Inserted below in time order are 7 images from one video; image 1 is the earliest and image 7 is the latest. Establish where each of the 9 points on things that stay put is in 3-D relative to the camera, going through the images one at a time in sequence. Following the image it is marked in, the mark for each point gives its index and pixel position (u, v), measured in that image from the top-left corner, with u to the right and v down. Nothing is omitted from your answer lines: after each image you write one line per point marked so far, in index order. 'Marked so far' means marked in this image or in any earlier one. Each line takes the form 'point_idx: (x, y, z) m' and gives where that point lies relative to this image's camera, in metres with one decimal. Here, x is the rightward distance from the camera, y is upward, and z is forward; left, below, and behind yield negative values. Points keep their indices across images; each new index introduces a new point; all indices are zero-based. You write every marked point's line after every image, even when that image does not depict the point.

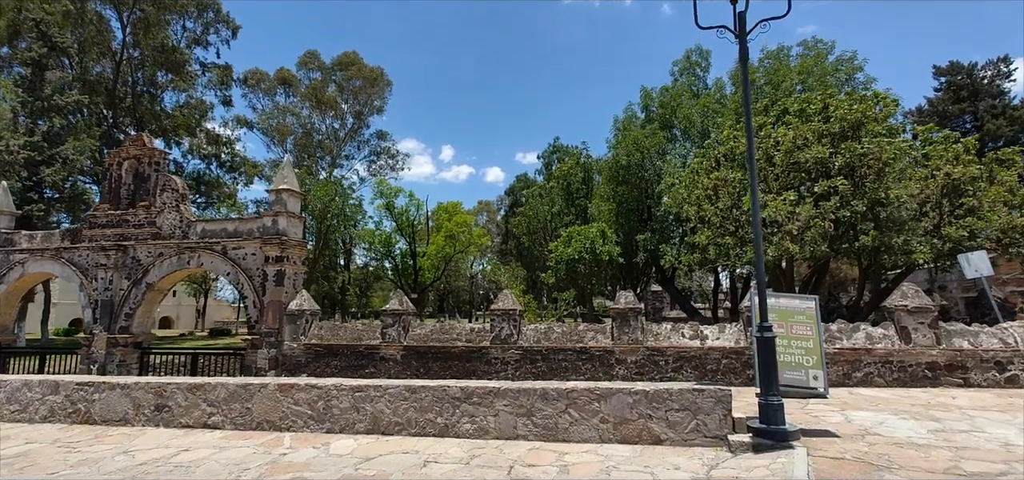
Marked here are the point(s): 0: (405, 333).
0: (-2.6, -2.3, +14.1) m
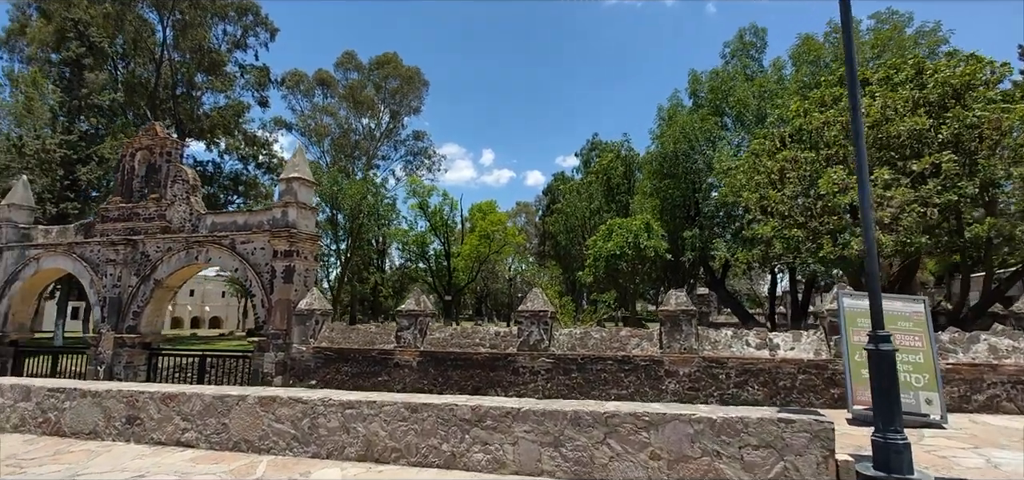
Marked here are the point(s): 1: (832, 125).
0: (-1.9, -2.1, +12.5) m
1: (+6.9, +2.5, +12.6) m
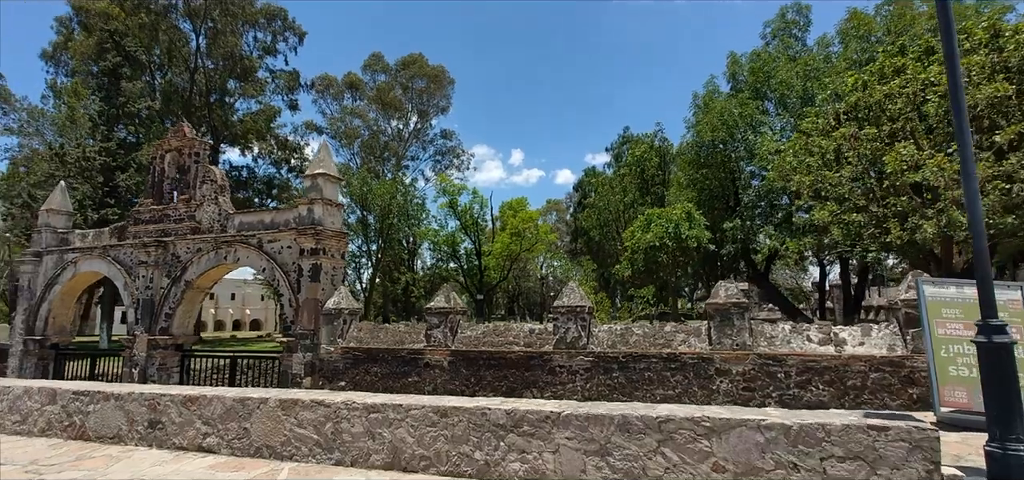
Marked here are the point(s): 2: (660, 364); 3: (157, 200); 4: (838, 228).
0: (-1.2, -2.0, +12.0) m
1: (+7.5, +2.8, +11.5) m
2: (+2.5, -2.1, +9.9) m
3: (-10.0, +1.2, +16.6) m
4: (+6.8, +0.3, +12.2) m
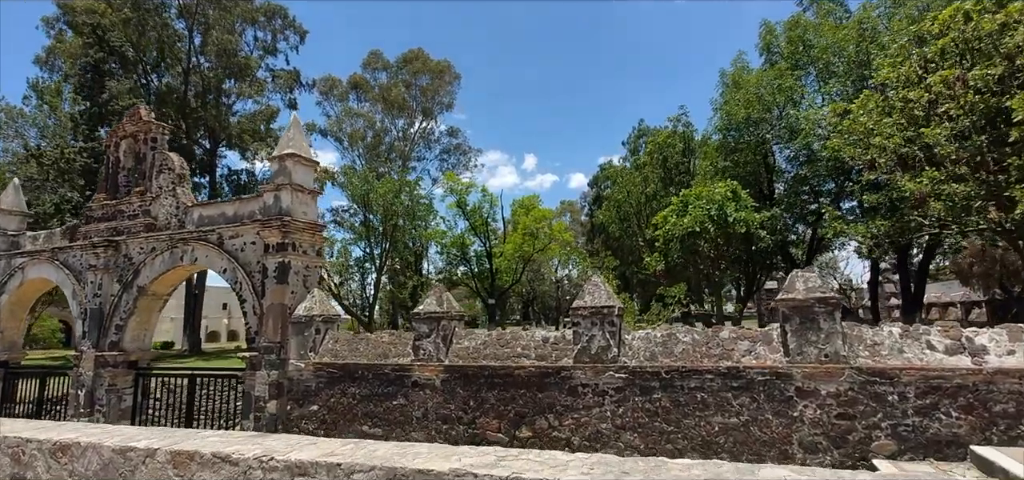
0: (-1.1, -1.7, +9.6) m
1: (+7.6, +3.2, +9.0) m
2: (+2.6, -1.8, +7.4) m
3: (-9.8, +1.1, +14.4) m
4: (+6.9, +0.6, +9.7) m
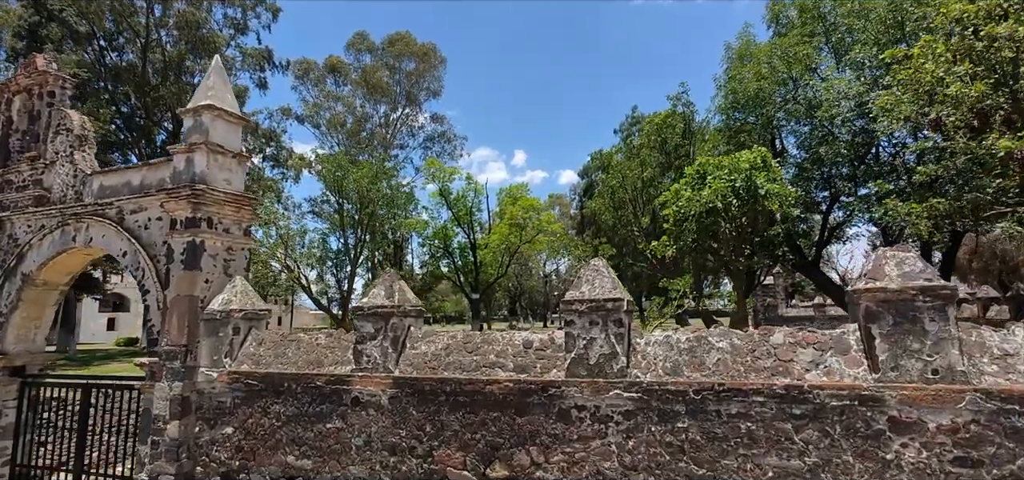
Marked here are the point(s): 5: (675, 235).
0: (-1.4, -1.4, +7.2) m
1: (+7.2, +3.5, +6.8) m
2: (+2.3, -1.5, +5.2) m
3: (-10.3, +1.6, +11.8) m
4: (+6.5, +0.9, +7.5) m
5: (+5.3, +0.2, +19.2) m
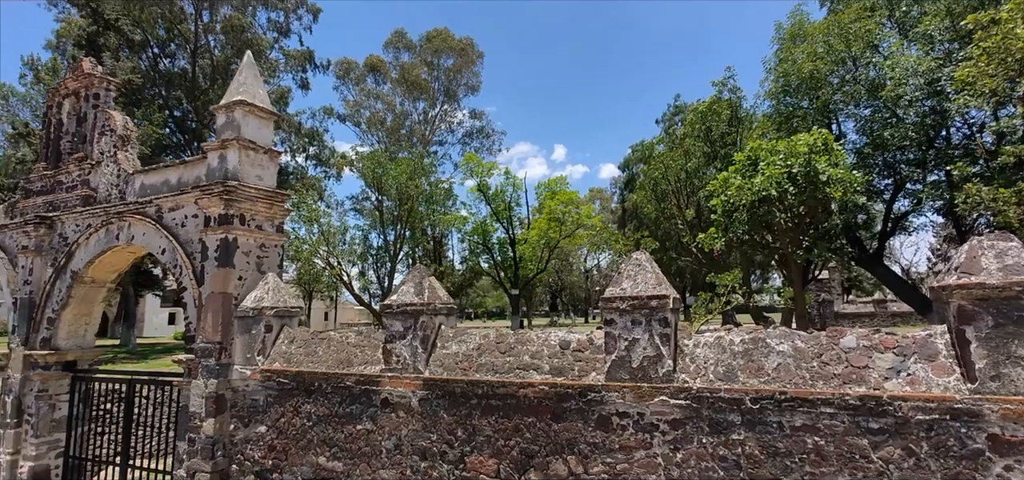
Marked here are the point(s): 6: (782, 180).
0: (-1.0, -1.3, +6.9) m
1: (+7.6, +3.6, +5.8) m
2: (+2.6, -1.4, +4.6) m
3: (-9.5, +1.6, +12.1) m
4: (+6.9, +1.1, +6.5) m
5: (+6.6, +0.4, +18.3) m
6: (+7.3, +1.6, +15.9) m
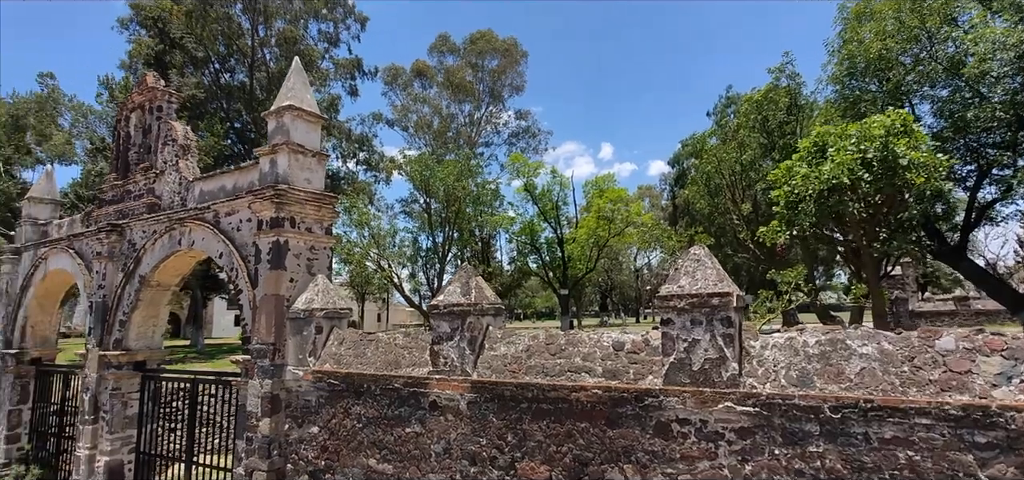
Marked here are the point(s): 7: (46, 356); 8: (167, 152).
0: (-0.4, -1.3, +6.7) m
1: (+7.9, +3.8, +4.8) m
2: (+2.9, -1.3, +4.1) m
3: (-8.5, +1.5, +12.7) m
4: (+7.4, +1.2, +5.6) m
5: (+8.1, +0.6, +17.4) m
6: (+8.6, +1.8, +14.9) m
7: (-11.6, -2.9, +14.4) m
8: (-6.8, +1.8, +11.4) m
